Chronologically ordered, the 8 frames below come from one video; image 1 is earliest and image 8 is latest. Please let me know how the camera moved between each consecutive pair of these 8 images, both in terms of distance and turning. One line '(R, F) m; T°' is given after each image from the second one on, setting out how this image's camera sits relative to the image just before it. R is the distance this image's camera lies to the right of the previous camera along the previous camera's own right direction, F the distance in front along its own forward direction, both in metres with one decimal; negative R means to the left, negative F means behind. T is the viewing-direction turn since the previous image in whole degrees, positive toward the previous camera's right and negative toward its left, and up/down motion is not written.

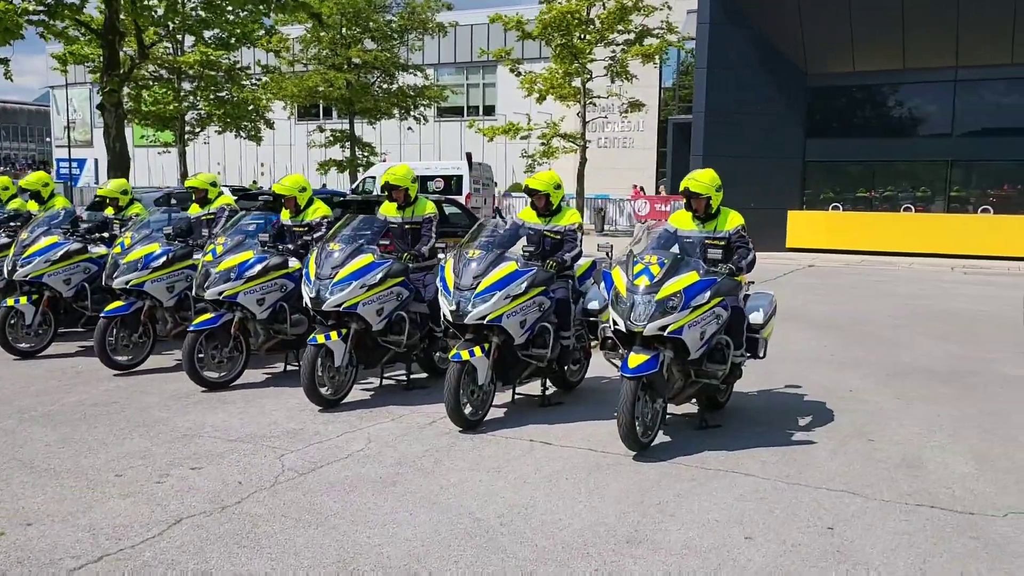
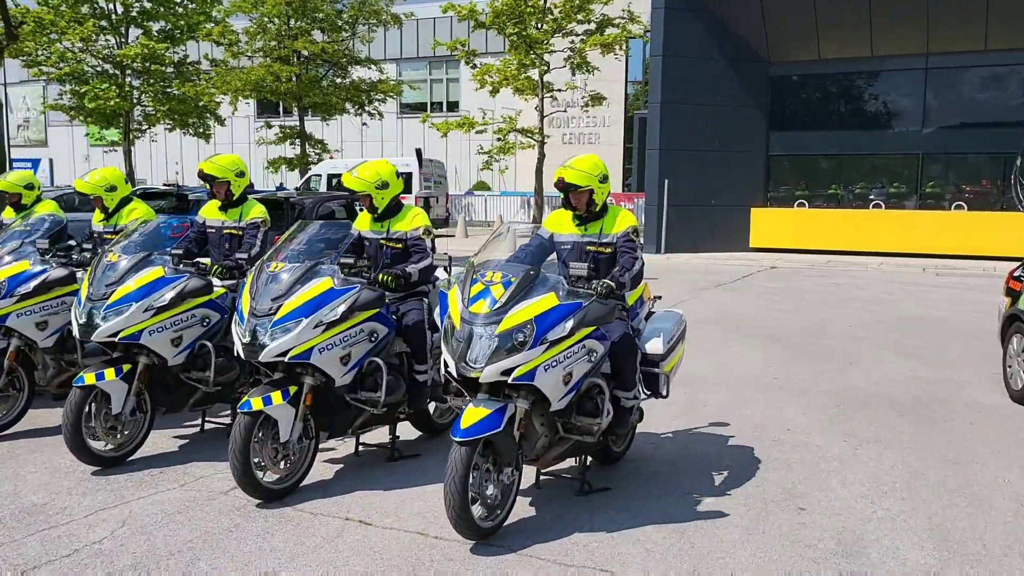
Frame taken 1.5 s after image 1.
(+1.0, +1.7) m; +1°
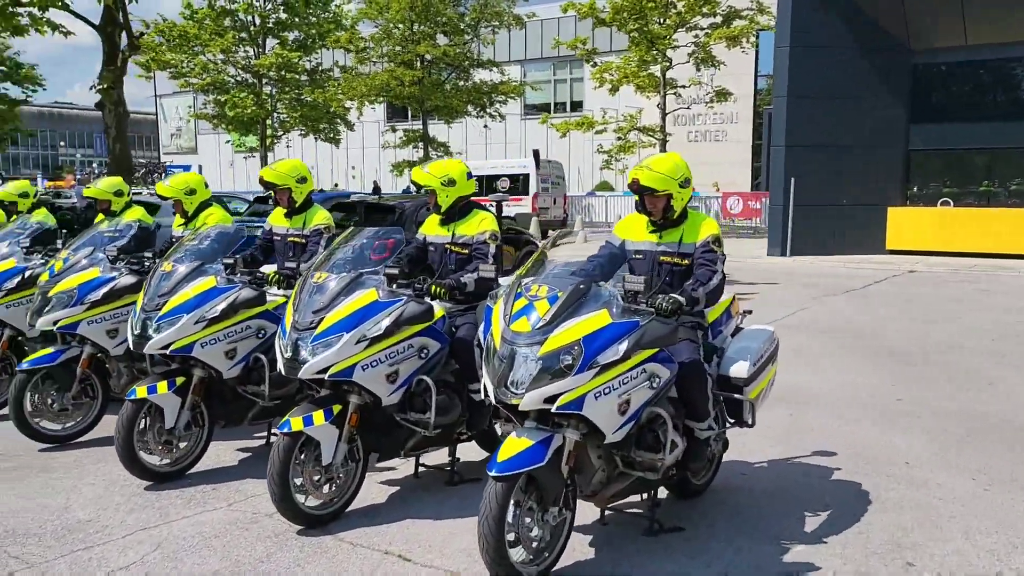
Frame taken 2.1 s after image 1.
(+0.4, +0.5) m; -8°
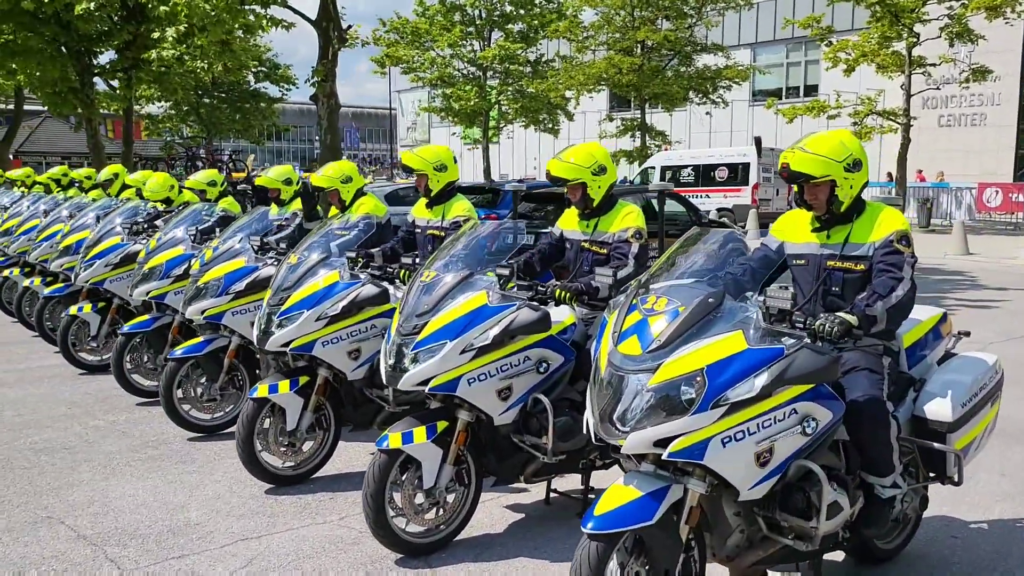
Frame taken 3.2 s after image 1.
(+0.4, +0.8) m; -15°
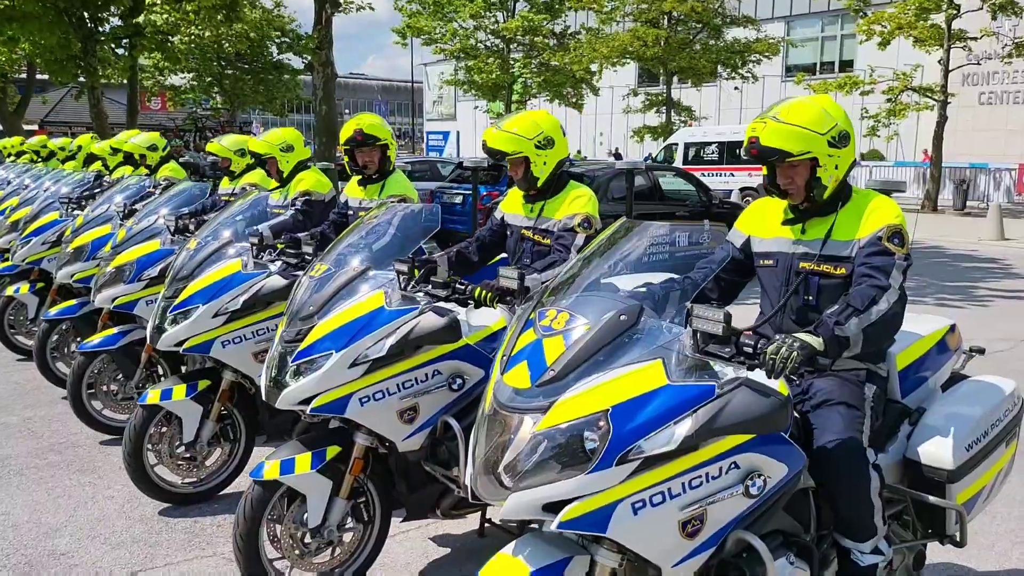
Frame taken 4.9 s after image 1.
(+0.5, +0.8) m; -2°
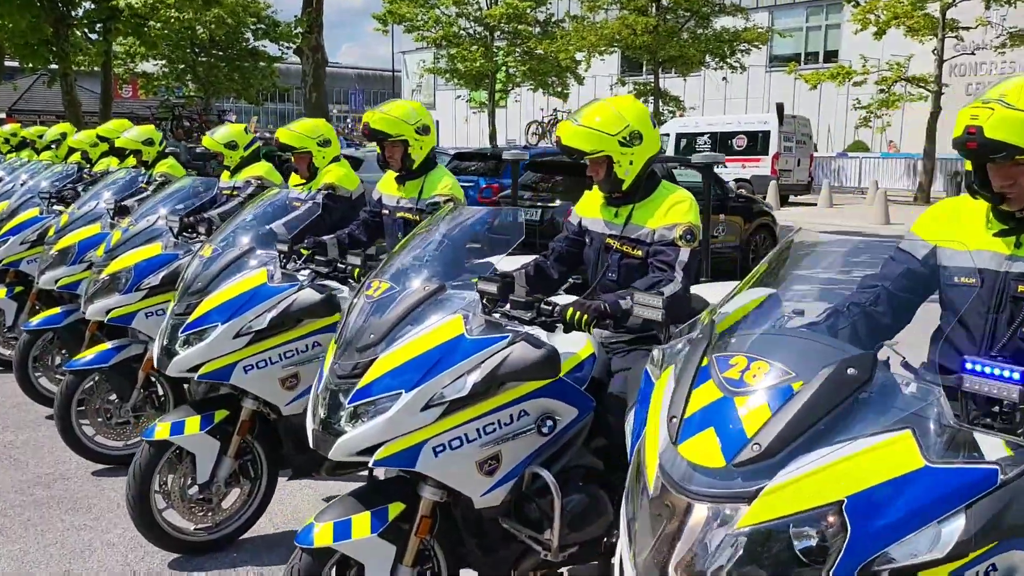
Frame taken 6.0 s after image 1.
(-0.4, +0.7) m; +2°
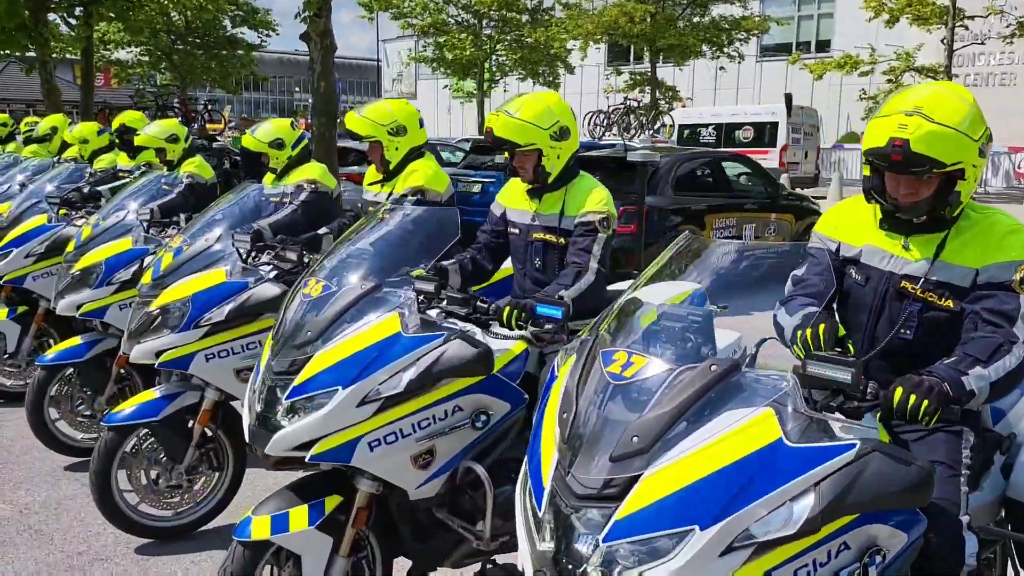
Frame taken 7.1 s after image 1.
(-0.8, +0.9) m; +2°
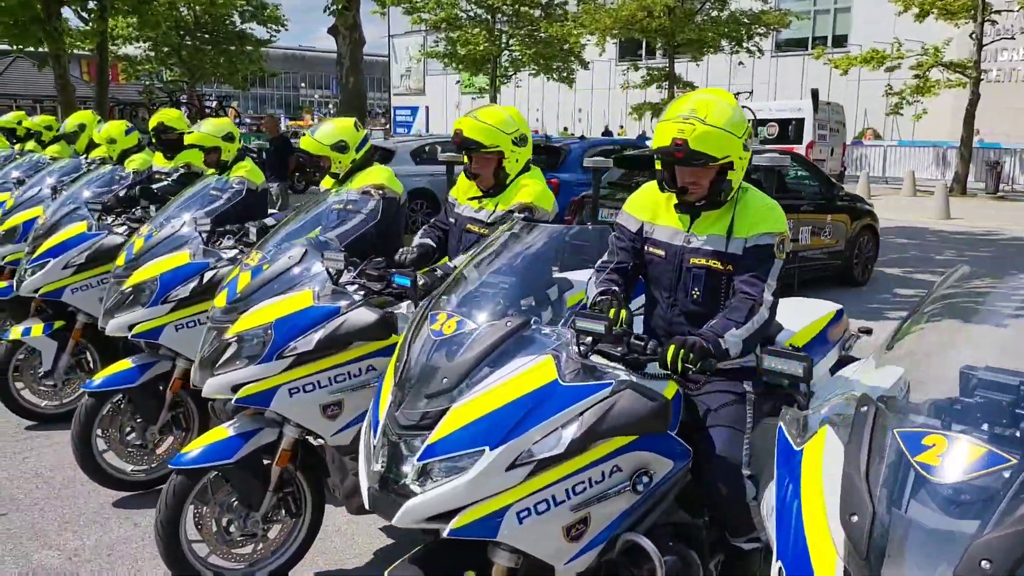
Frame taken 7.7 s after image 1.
(-0.5, +0.5) m; 0°
